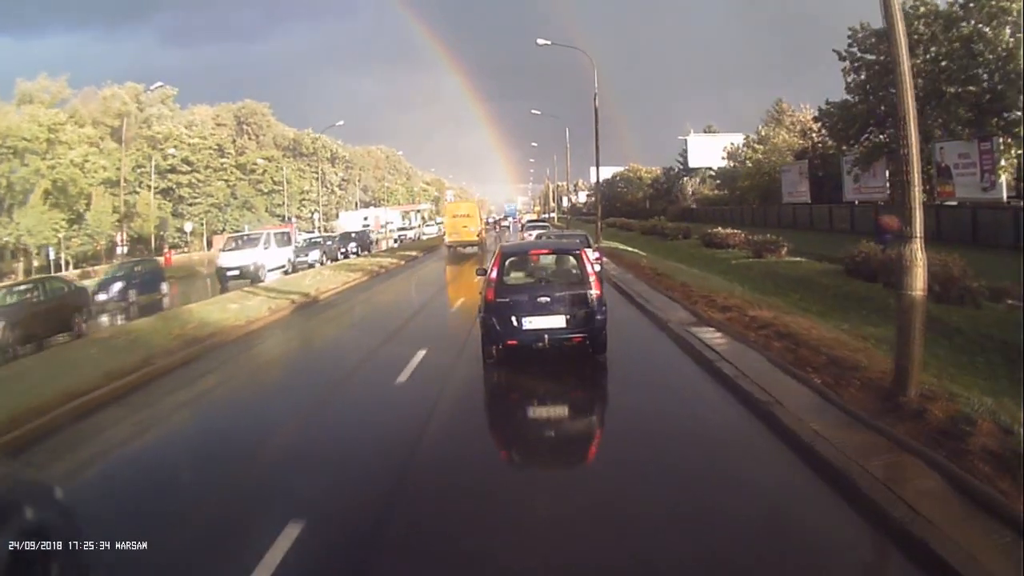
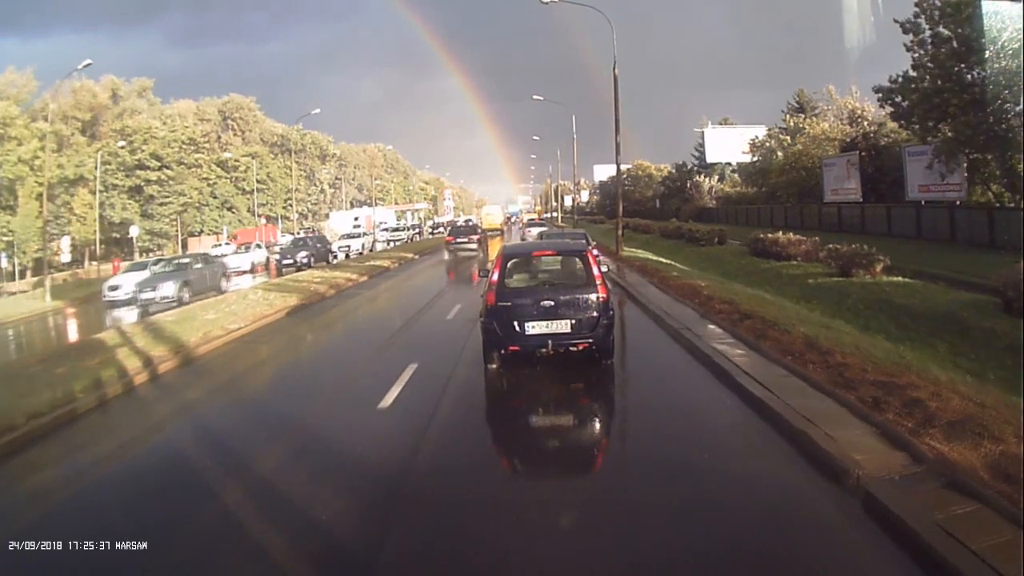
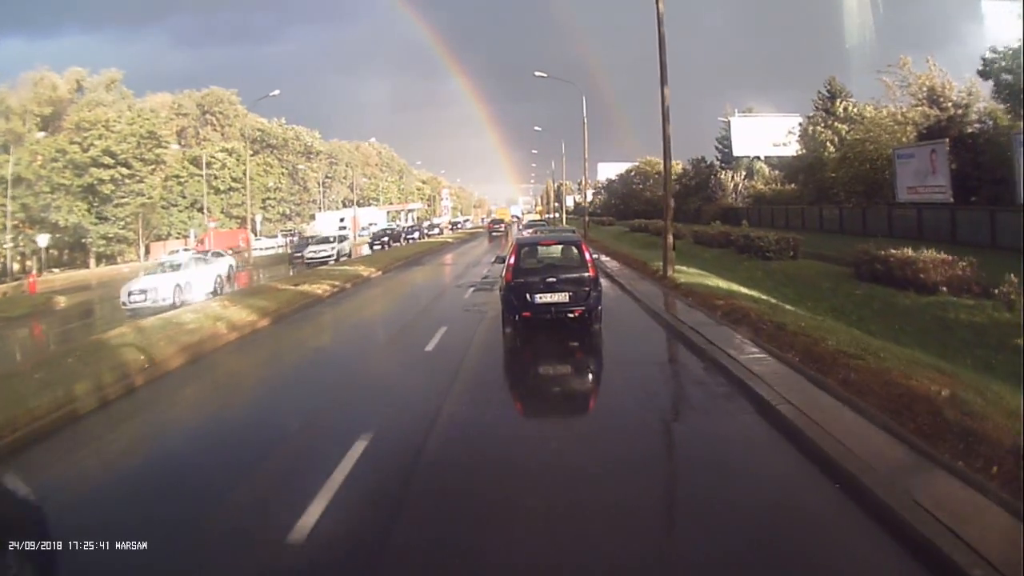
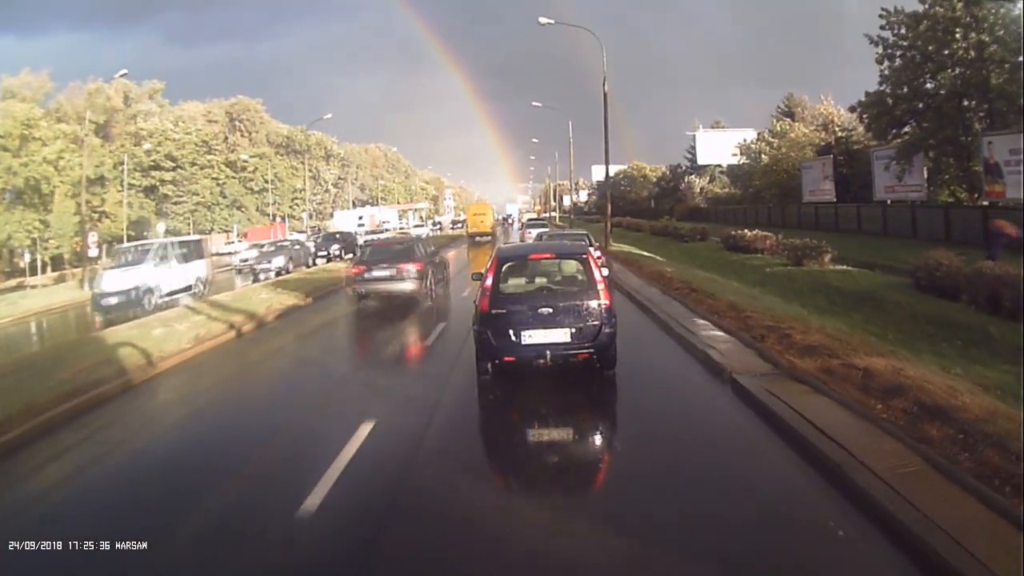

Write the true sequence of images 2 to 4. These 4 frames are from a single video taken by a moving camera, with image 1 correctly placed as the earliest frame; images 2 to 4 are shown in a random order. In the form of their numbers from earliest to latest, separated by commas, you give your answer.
4, 2, 3
